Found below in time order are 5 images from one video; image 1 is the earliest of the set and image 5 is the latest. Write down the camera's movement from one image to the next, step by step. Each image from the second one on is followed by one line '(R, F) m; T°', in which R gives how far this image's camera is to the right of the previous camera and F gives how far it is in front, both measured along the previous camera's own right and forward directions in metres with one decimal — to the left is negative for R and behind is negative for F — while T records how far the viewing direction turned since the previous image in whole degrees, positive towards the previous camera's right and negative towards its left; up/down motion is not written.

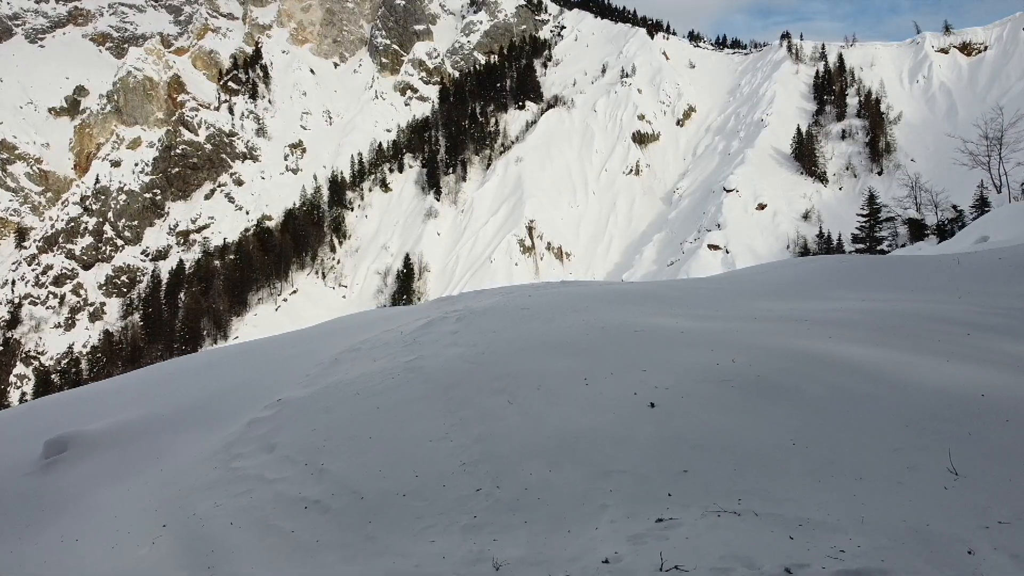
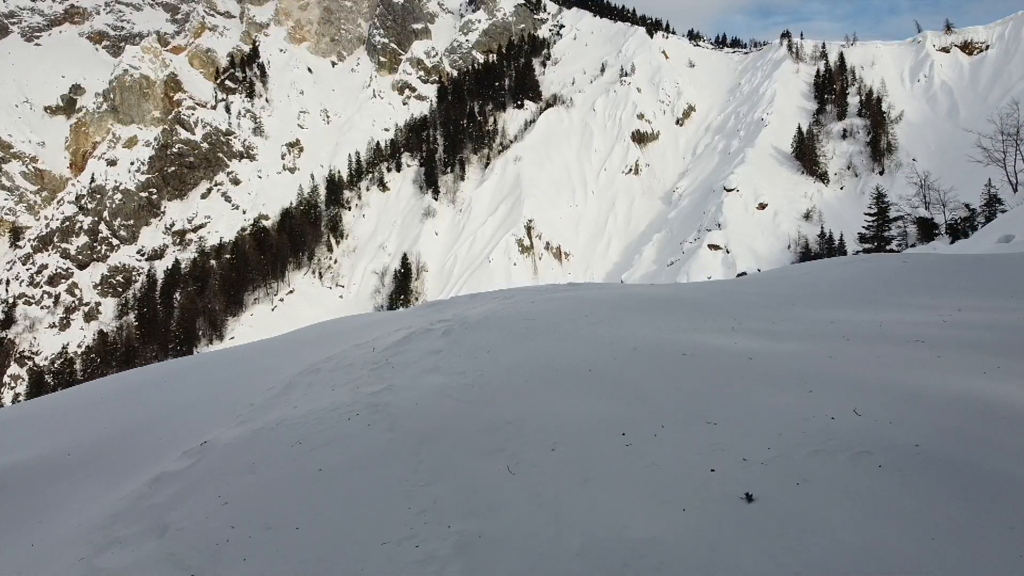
(0.0, +0.6) m; 0°
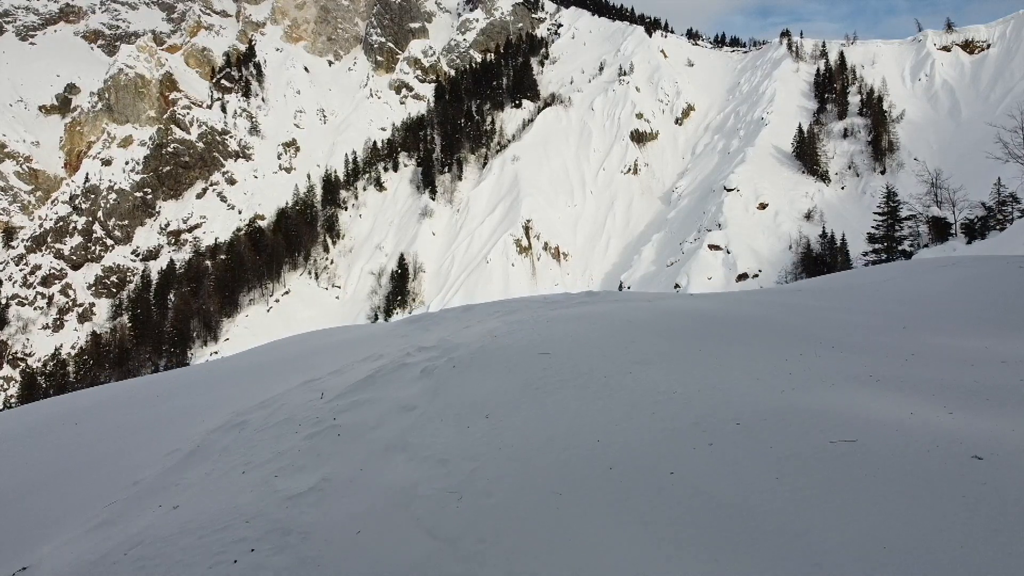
(0.0, +0.8) m; 0°
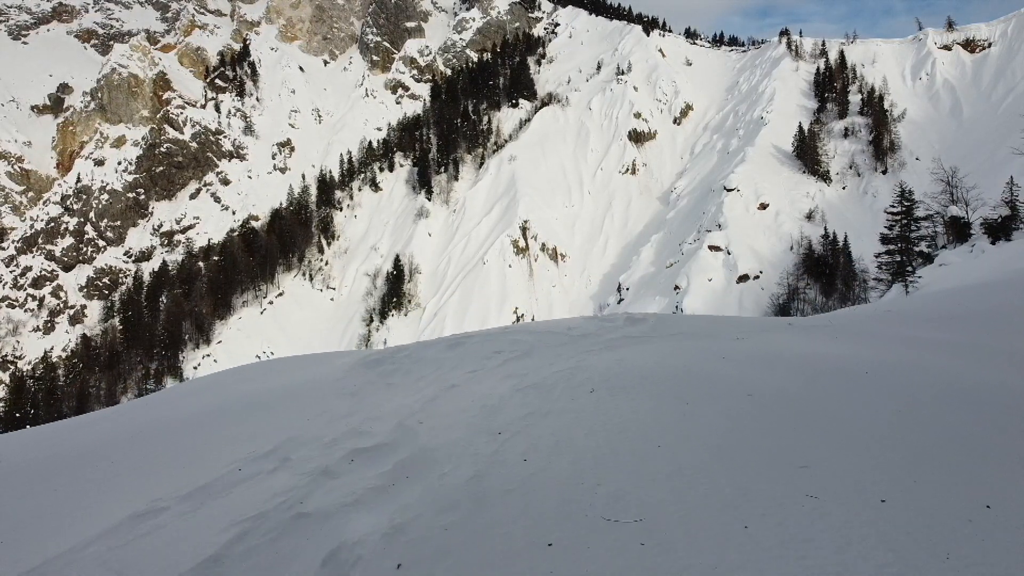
(0.0, +1.0) m; 0°
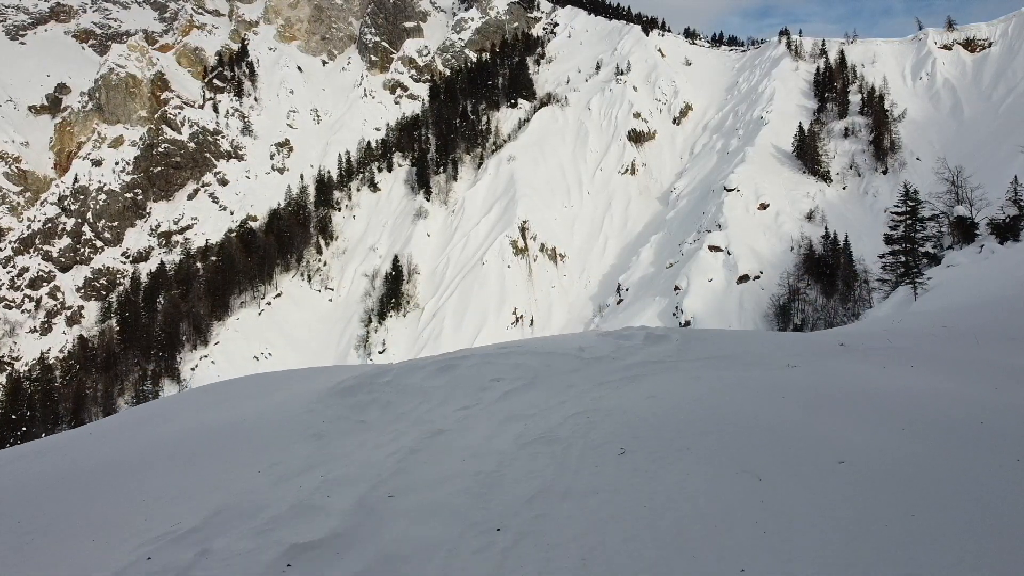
(0.0, +0.3) m; 0°
